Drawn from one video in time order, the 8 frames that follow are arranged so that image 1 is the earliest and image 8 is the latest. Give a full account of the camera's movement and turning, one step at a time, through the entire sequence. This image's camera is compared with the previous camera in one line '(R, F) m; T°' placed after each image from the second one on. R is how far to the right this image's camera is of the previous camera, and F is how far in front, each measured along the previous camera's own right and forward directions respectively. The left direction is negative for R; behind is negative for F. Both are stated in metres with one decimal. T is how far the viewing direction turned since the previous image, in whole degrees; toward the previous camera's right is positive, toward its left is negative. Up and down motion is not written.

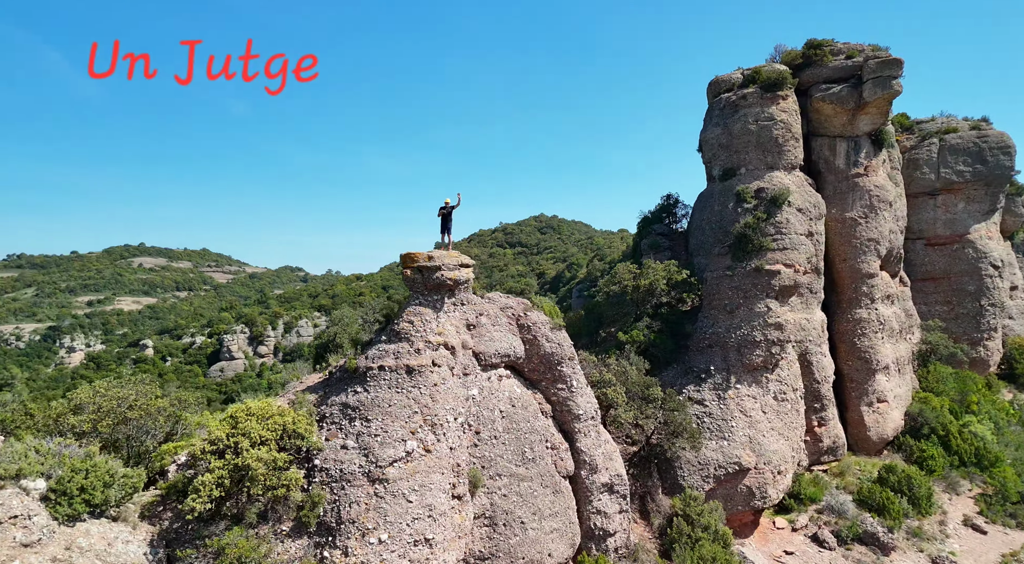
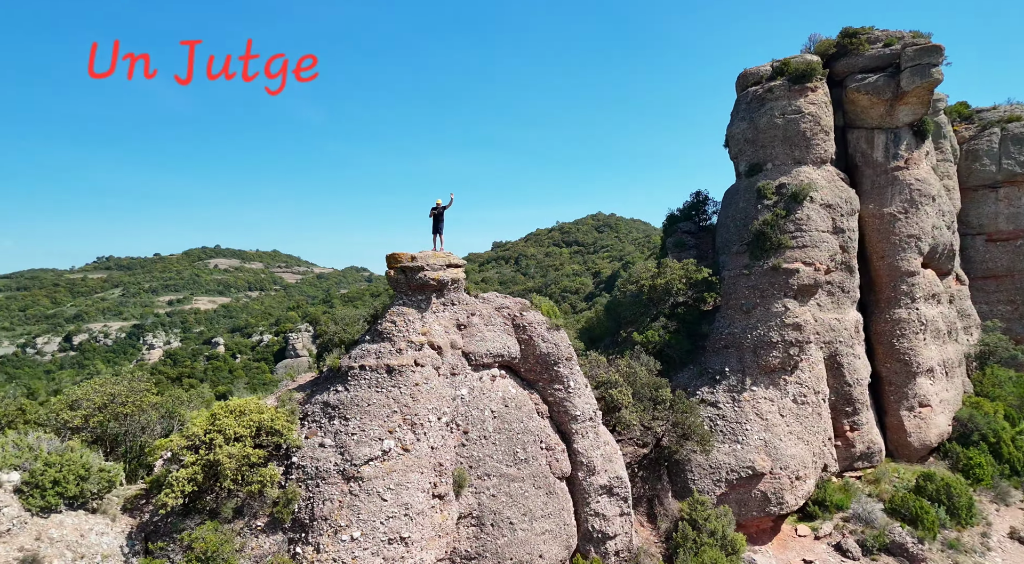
(+1.8, +0.1) m; -4°
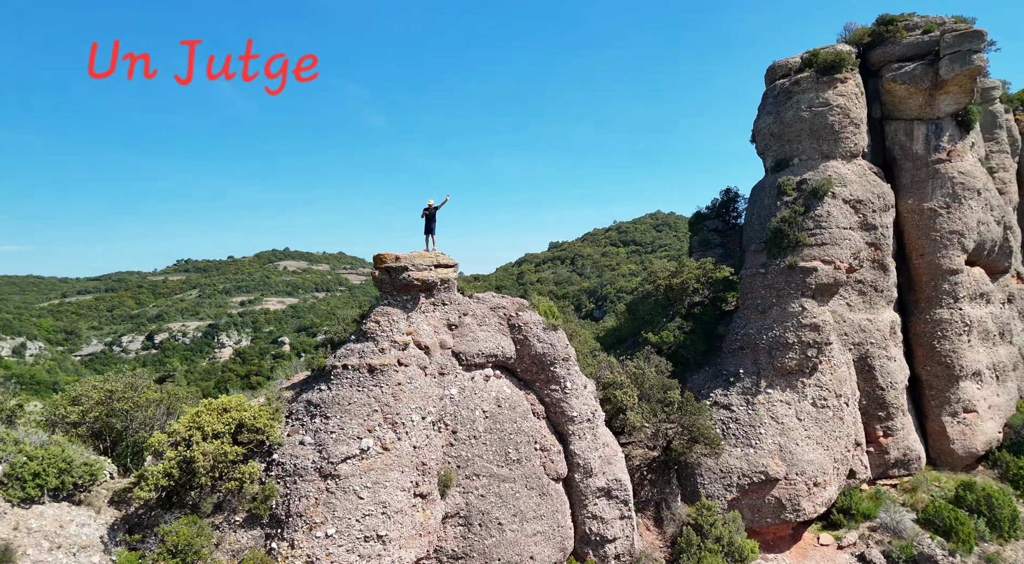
(+1.7, +0.1) m; -4°
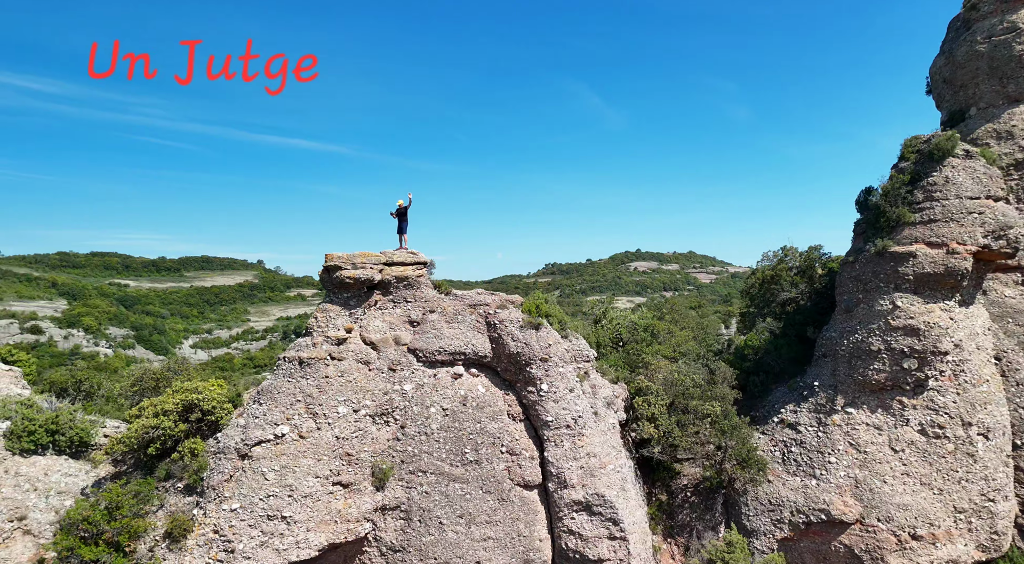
(+9.0, +2.7) m; -25°
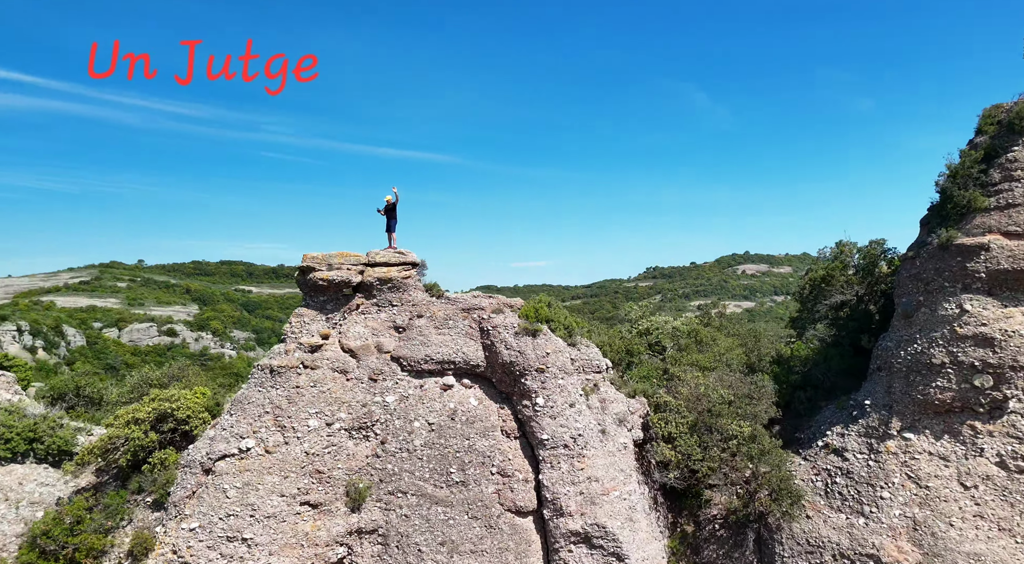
(+2.5, +2.1) m; -7°
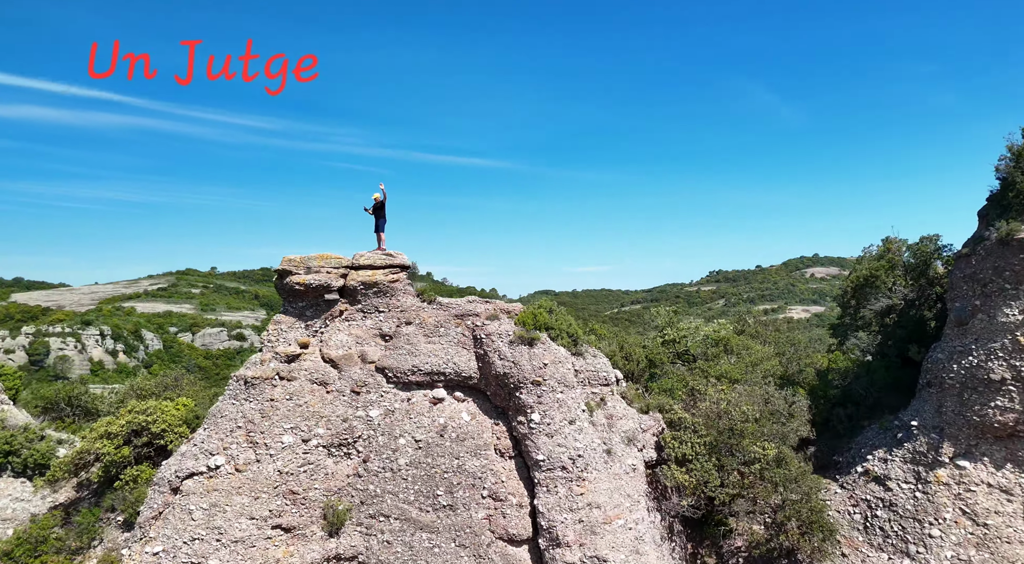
(+1.4, +1.6) m; -4°
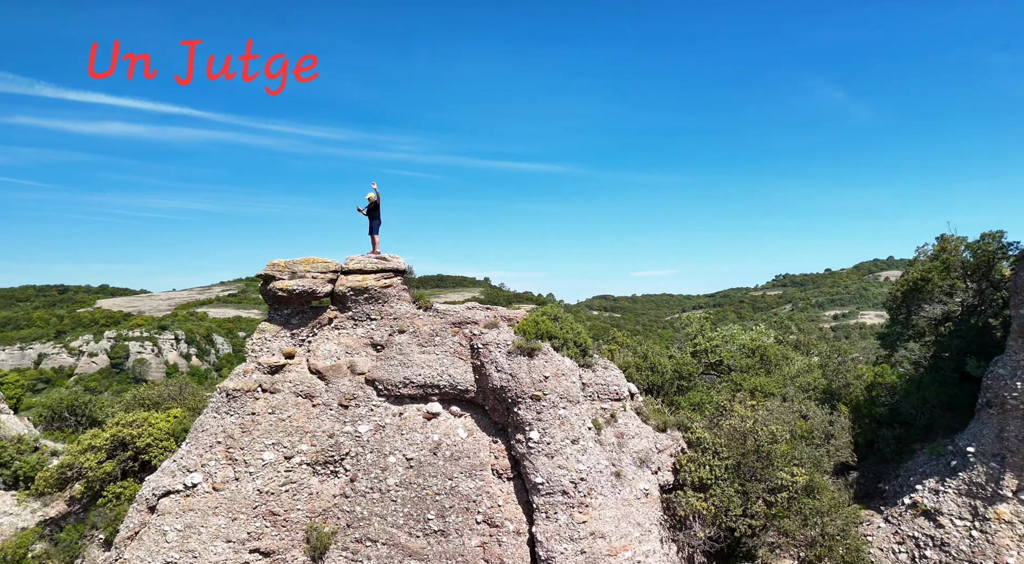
(+1.2, +1.4) m; -4°
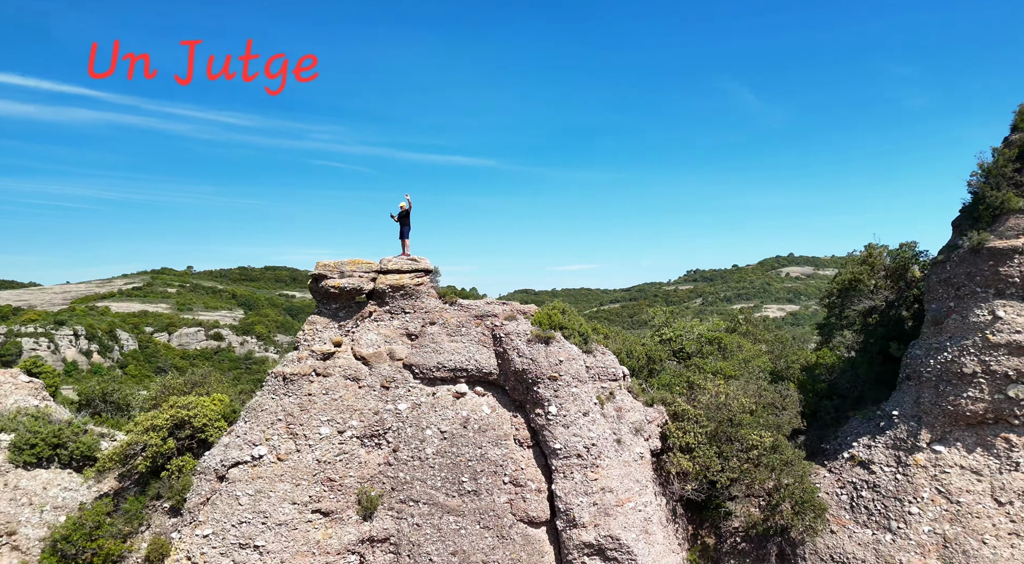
(-2.3, -2.5) m; +6°
